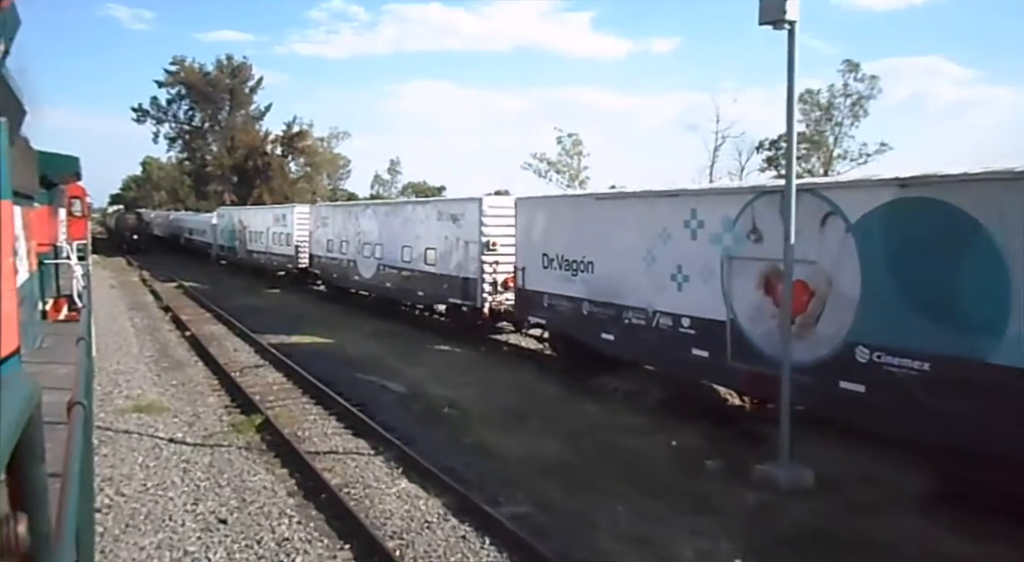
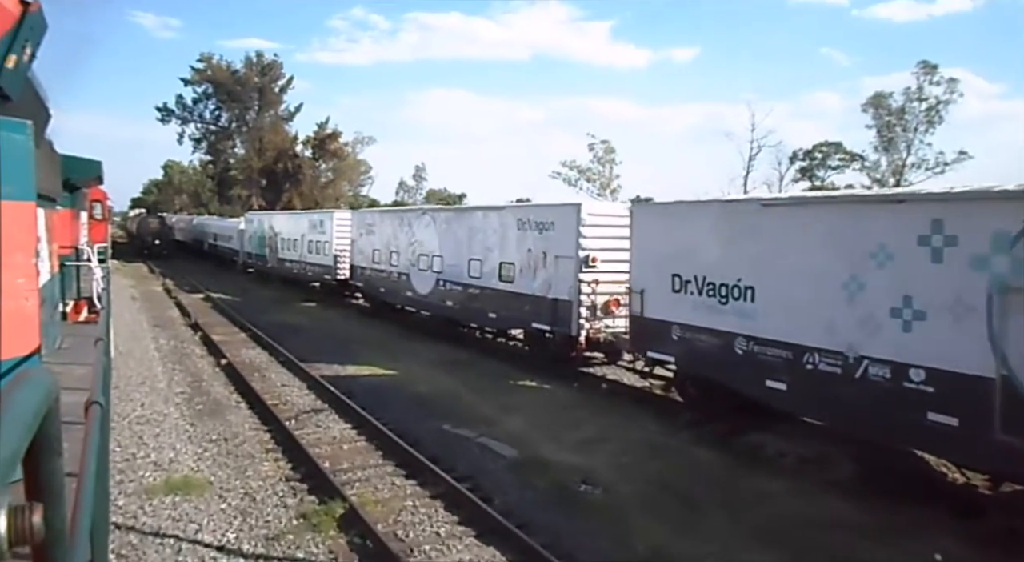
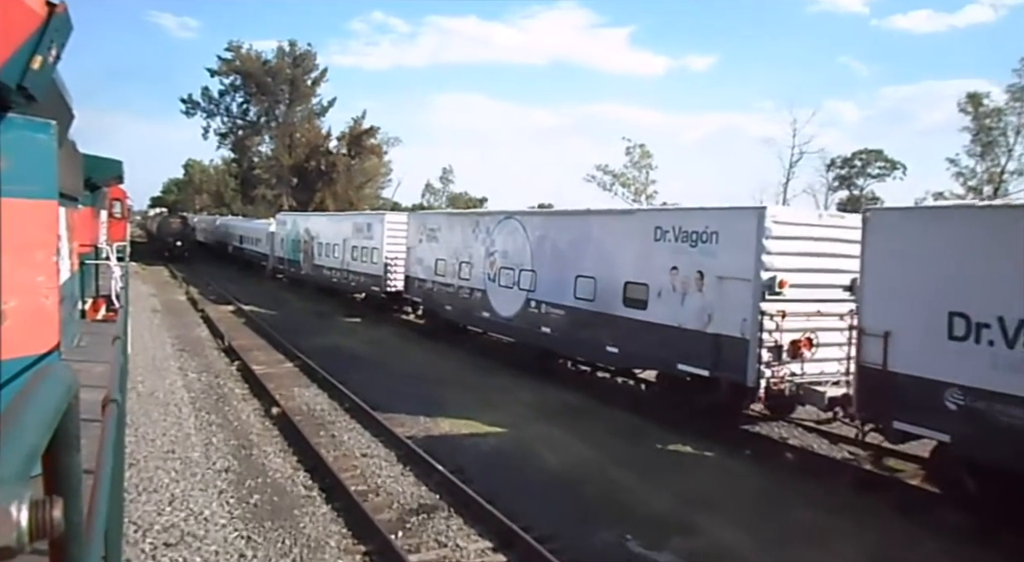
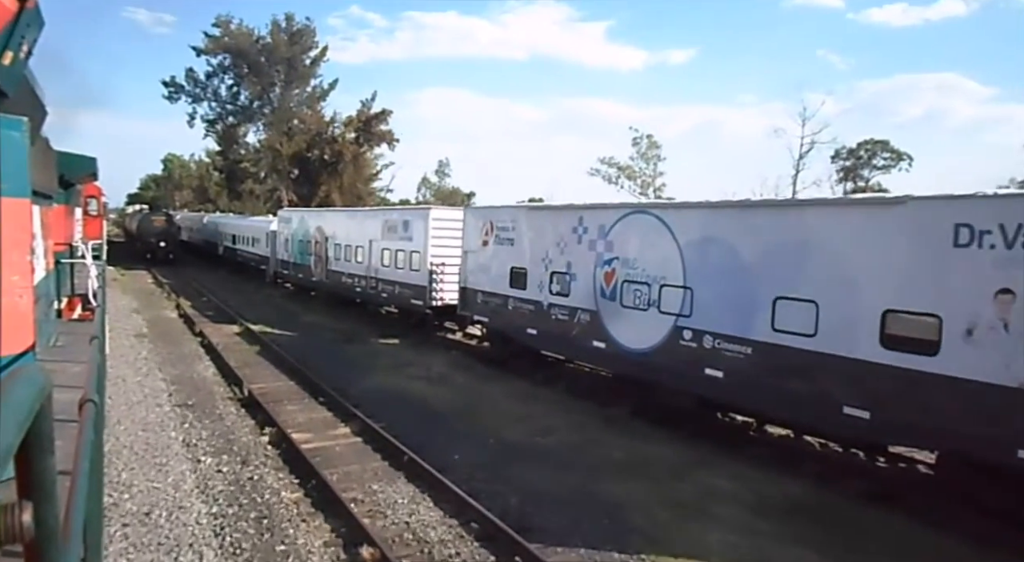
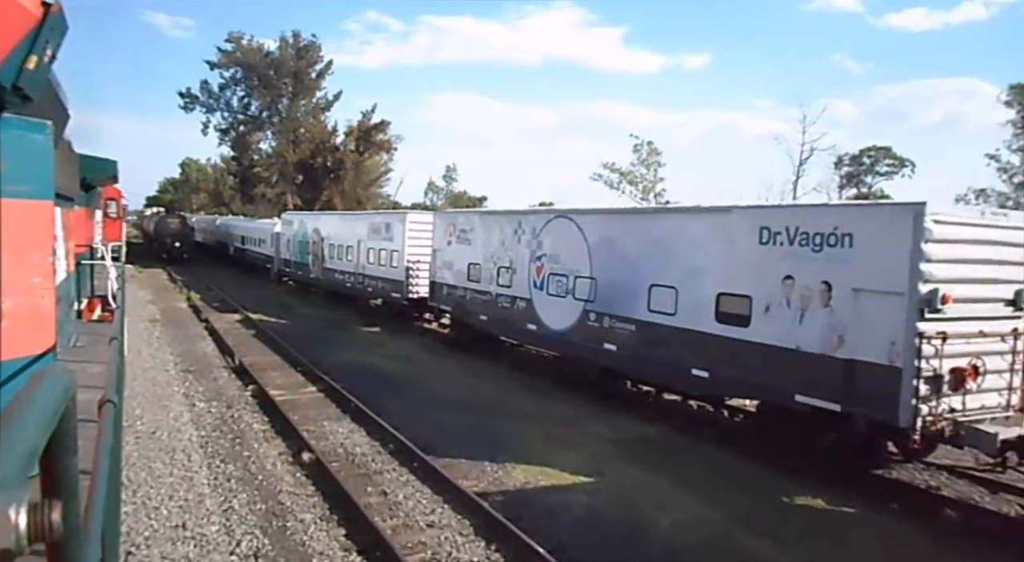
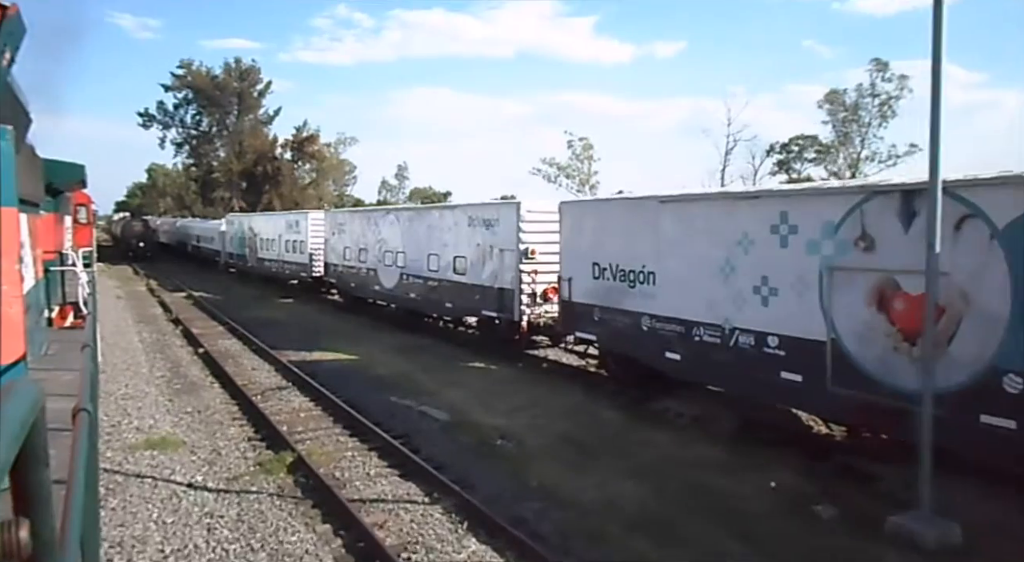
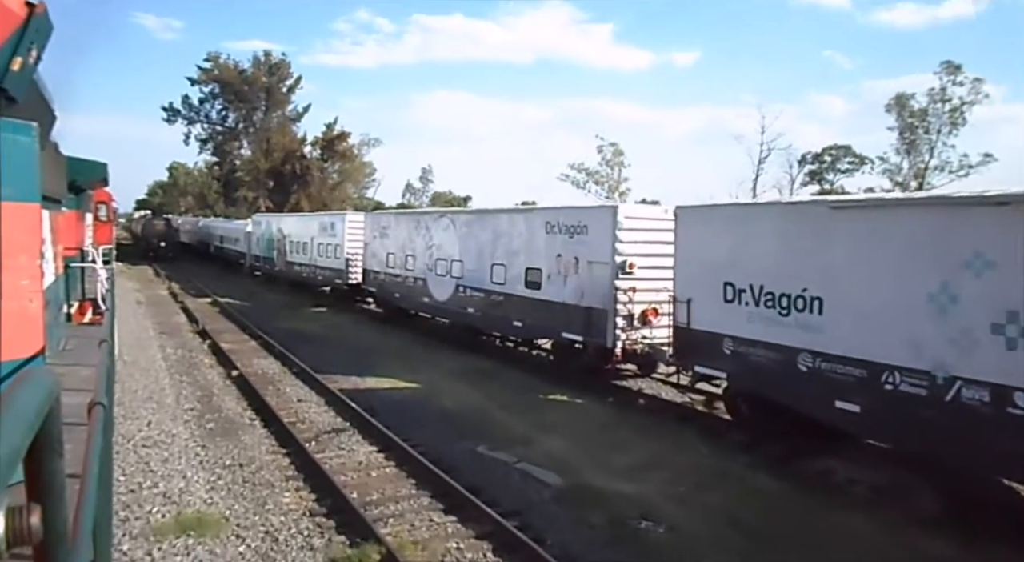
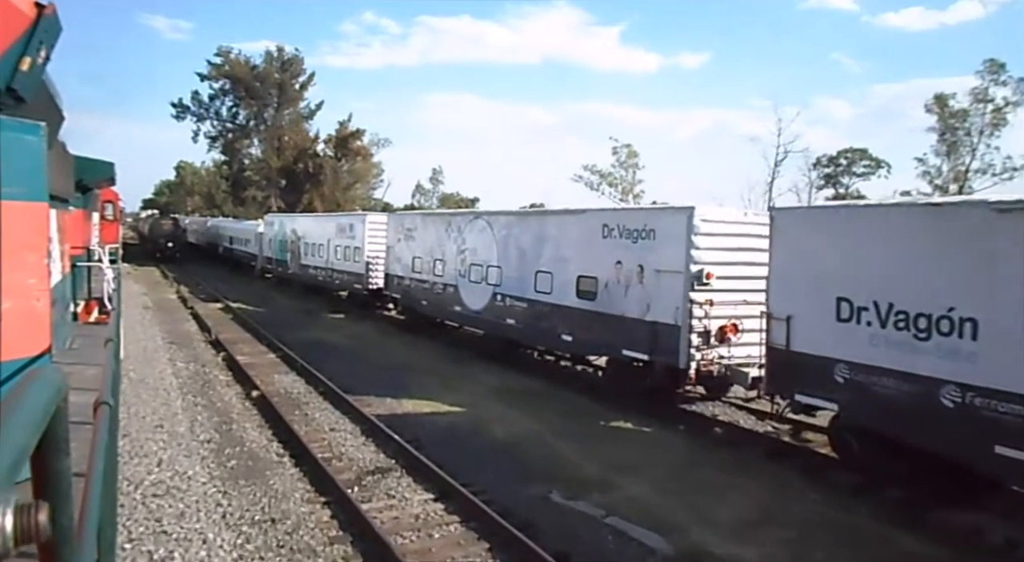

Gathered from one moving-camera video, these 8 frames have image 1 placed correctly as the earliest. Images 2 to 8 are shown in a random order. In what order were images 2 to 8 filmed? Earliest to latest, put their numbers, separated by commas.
6, 2, 7, 8, 3, 5, 4
